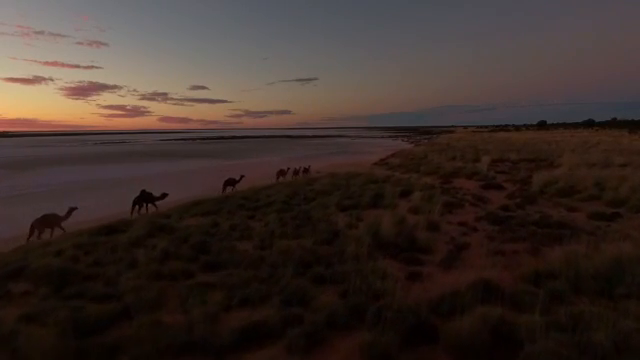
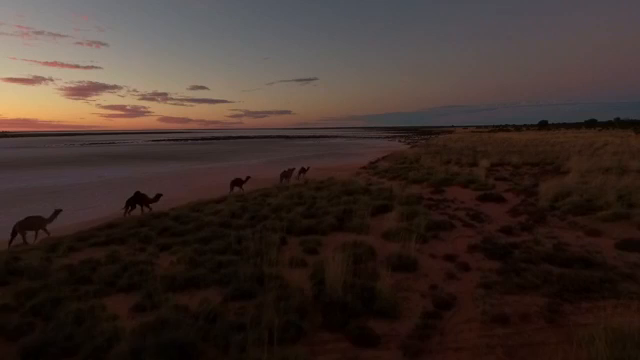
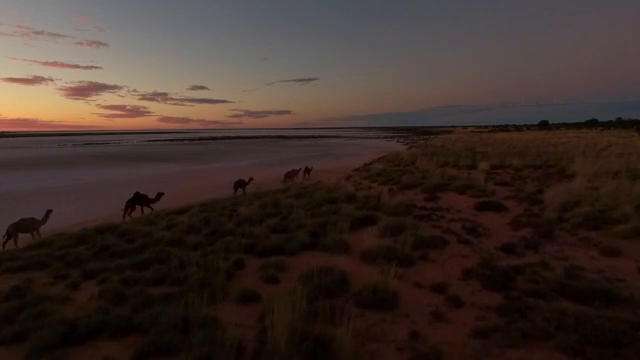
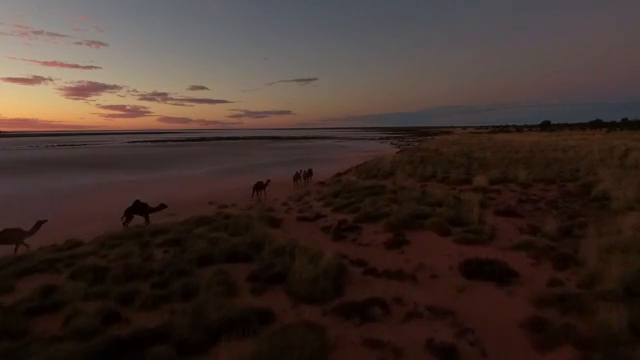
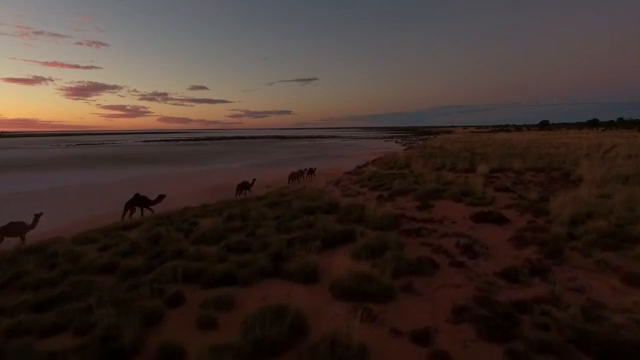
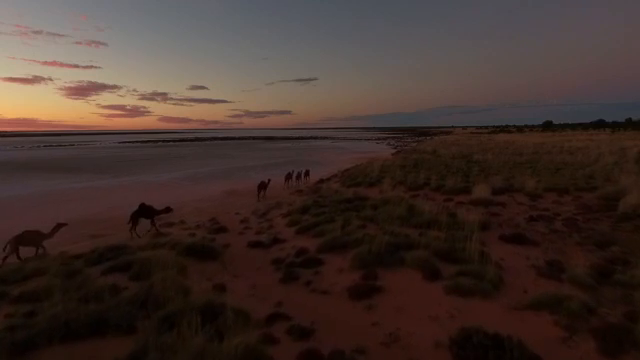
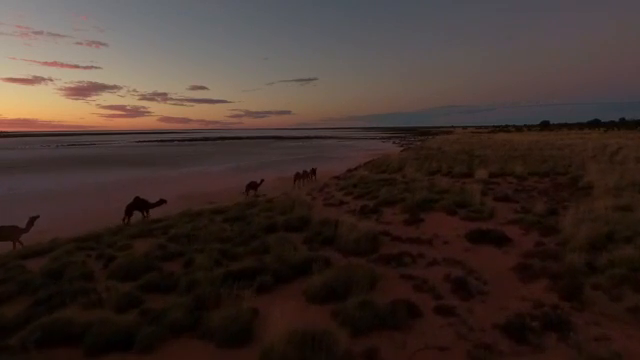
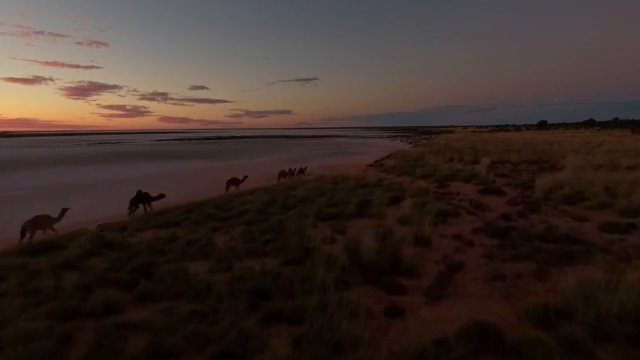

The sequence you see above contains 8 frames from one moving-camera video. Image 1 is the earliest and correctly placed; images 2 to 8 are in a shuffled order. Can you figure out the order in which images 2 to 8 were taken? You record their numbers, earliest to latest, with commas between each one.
8, 2, 3, 5, 7, 4, 6
